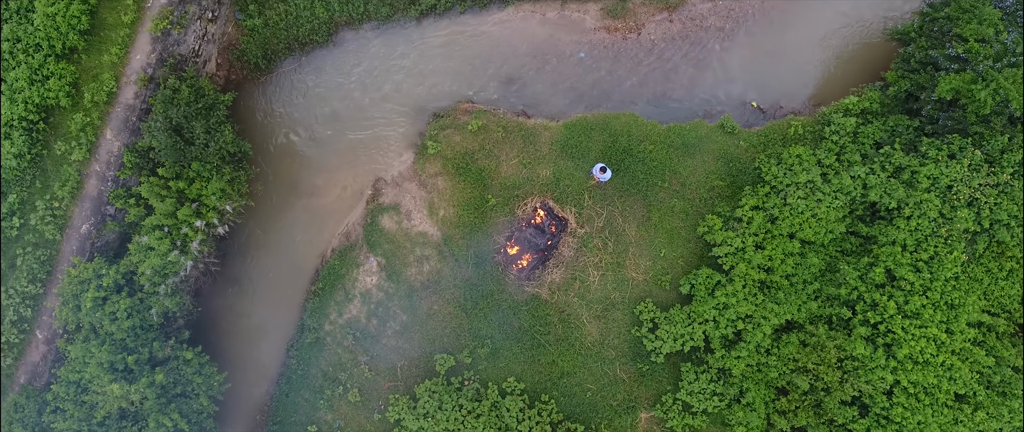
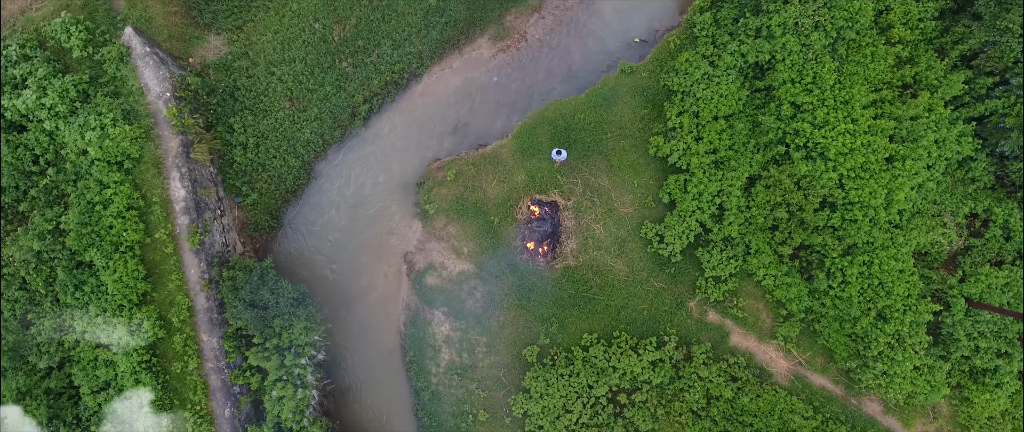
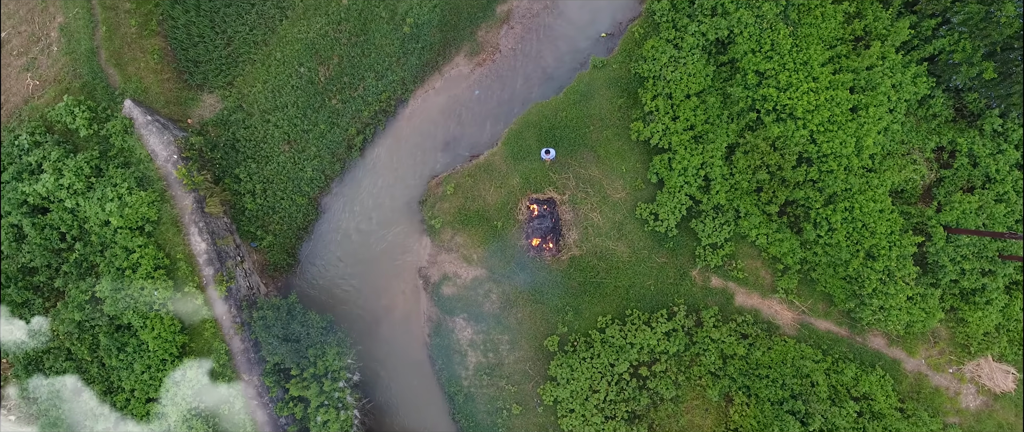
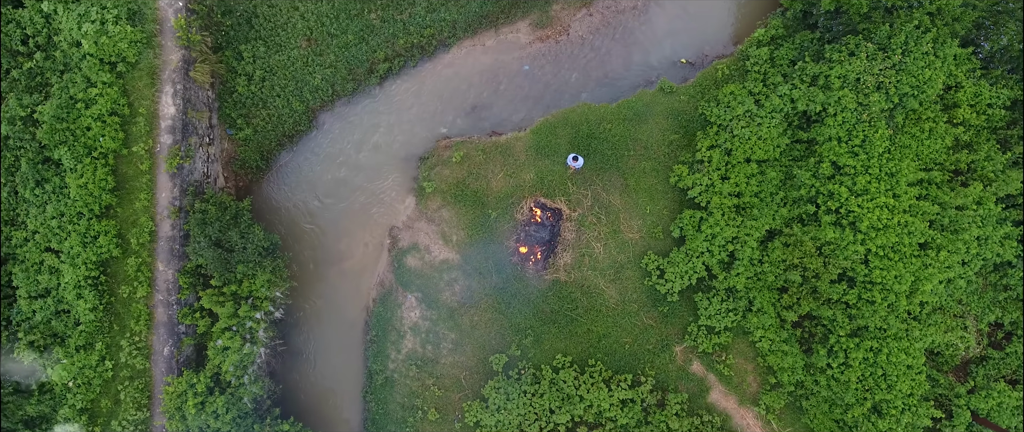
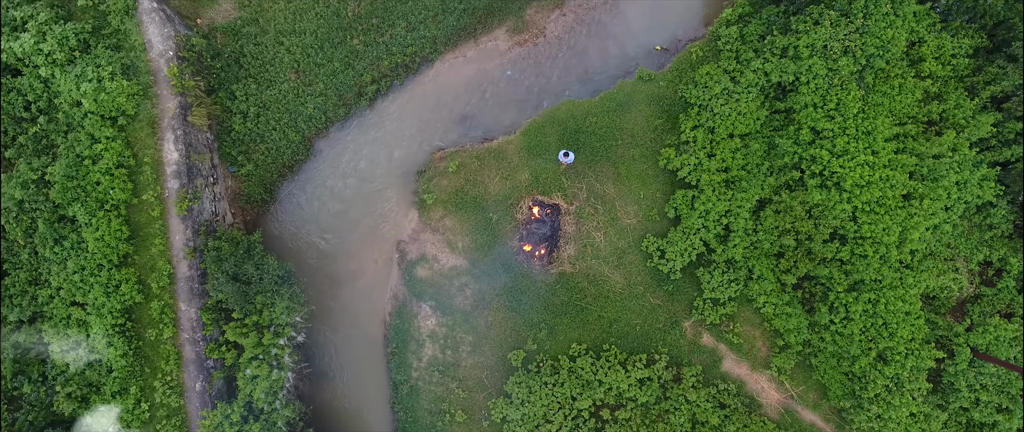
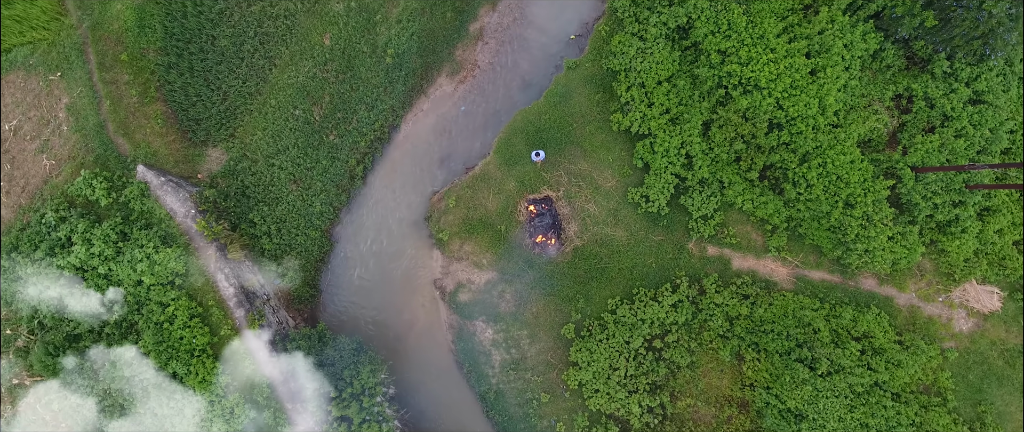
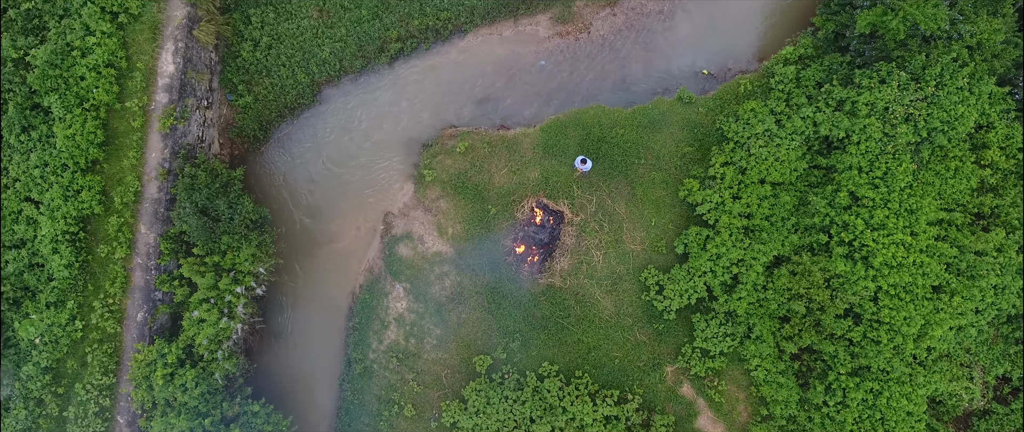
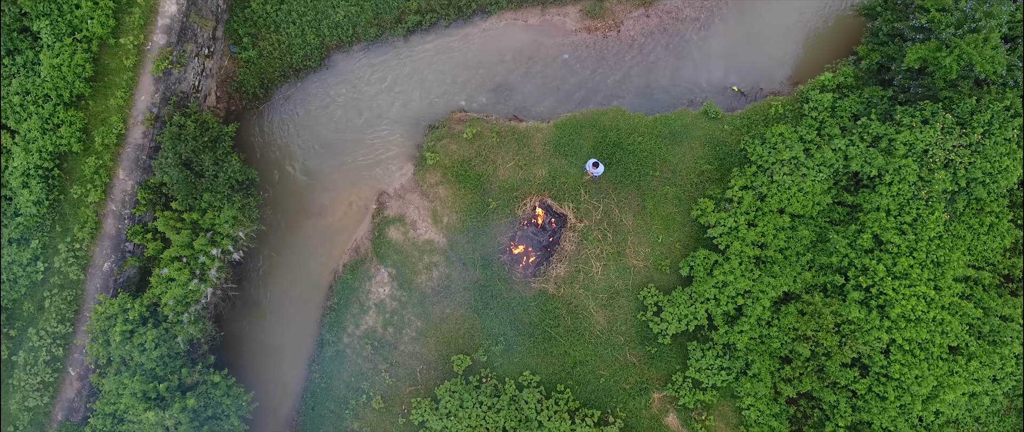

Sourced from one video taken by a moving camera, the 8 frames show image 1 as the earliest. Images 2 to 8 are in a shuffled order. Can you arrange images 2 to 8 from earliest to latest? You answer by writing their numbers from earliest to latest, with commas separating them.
8, 7, 4, 5, 2, 3, 6
